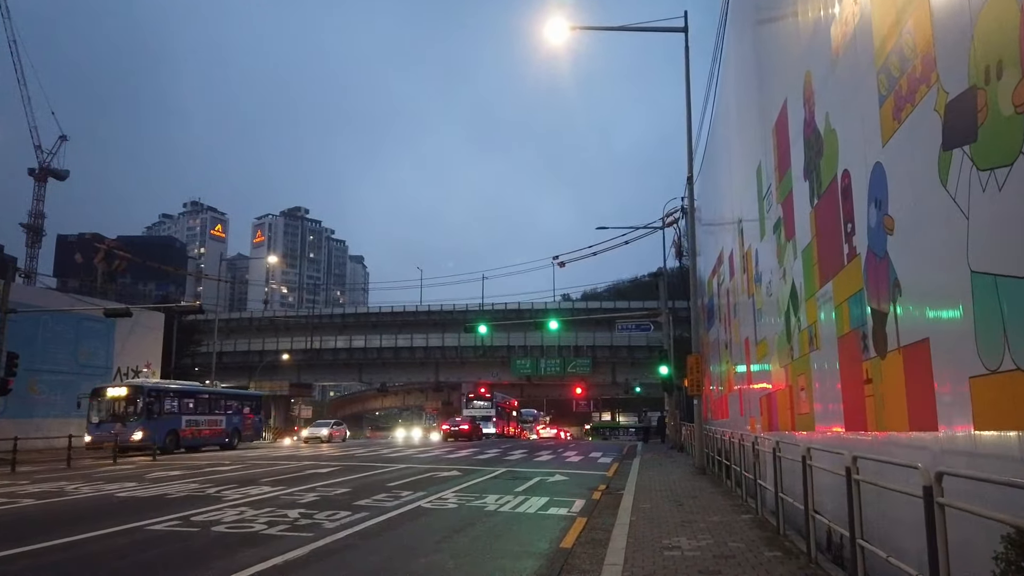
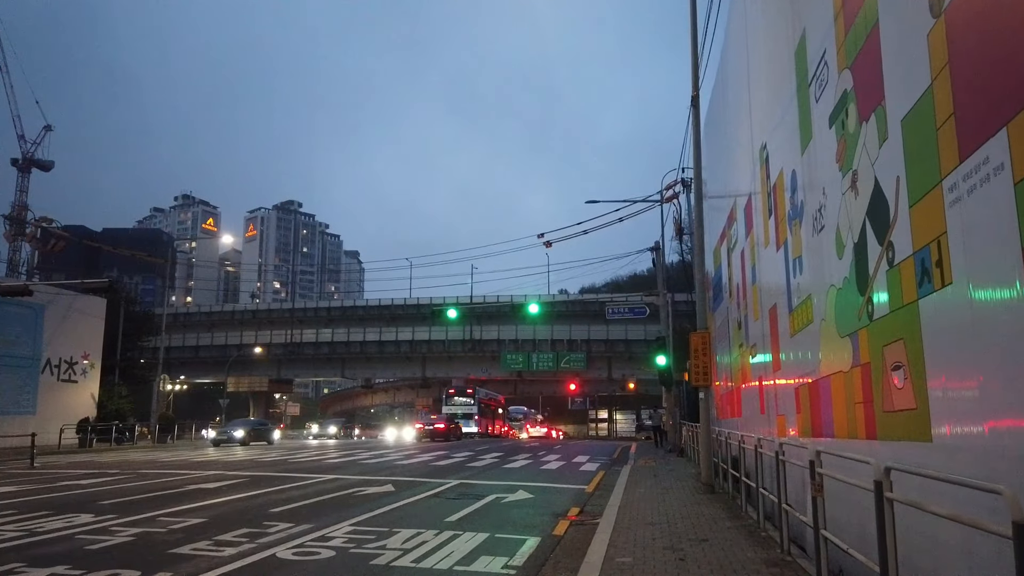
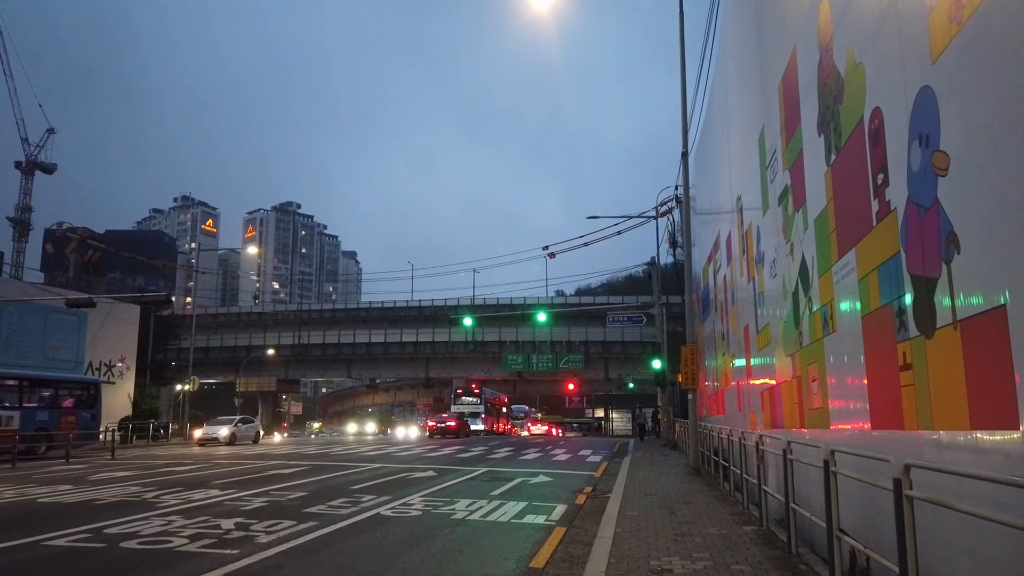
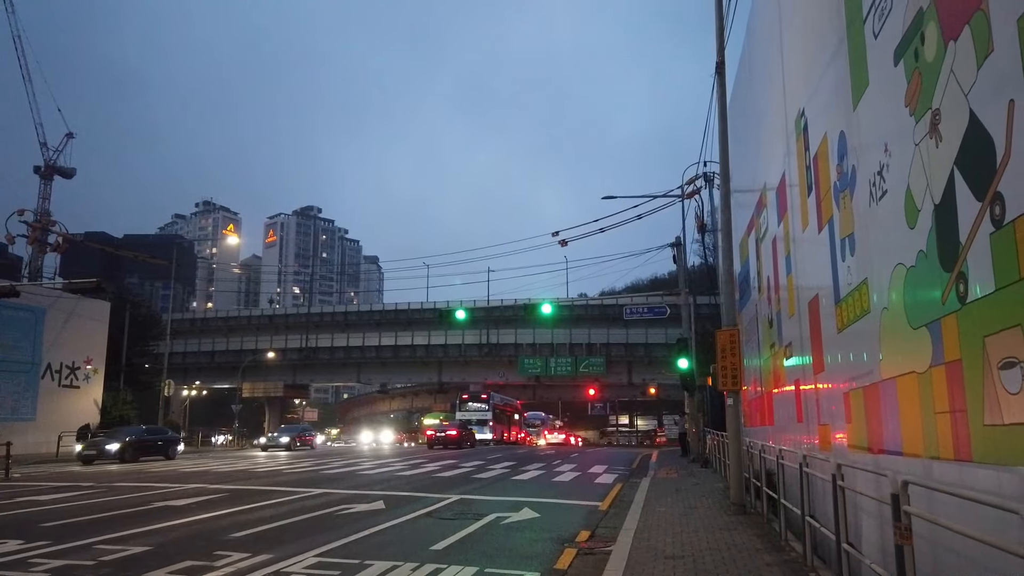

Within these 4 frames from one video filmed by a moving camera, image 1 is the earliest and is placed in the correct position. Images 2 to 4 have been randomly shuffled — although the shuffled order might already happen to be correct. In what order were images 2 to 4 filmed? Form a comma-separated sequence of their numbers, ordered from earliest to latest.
3, 2, 4
